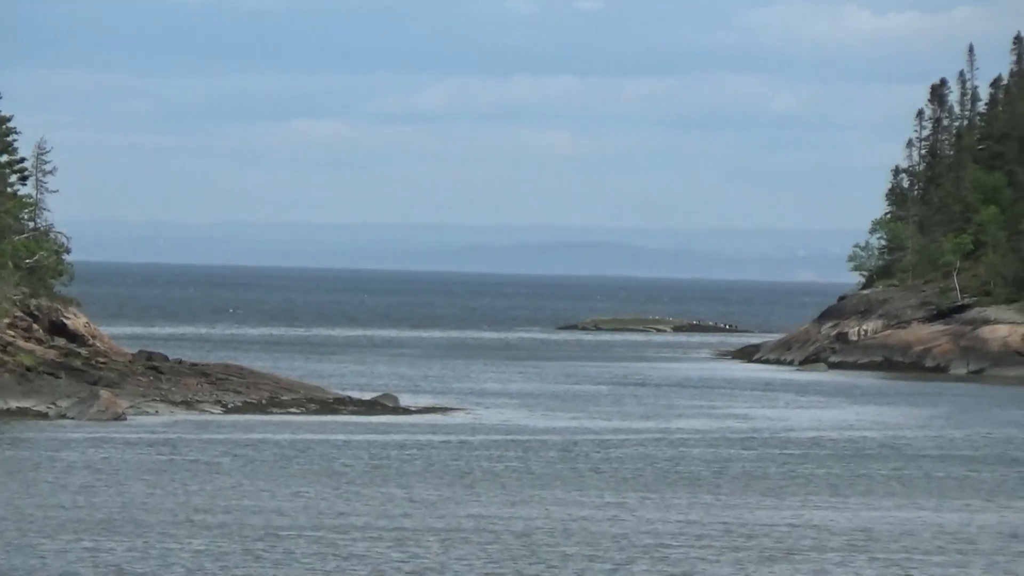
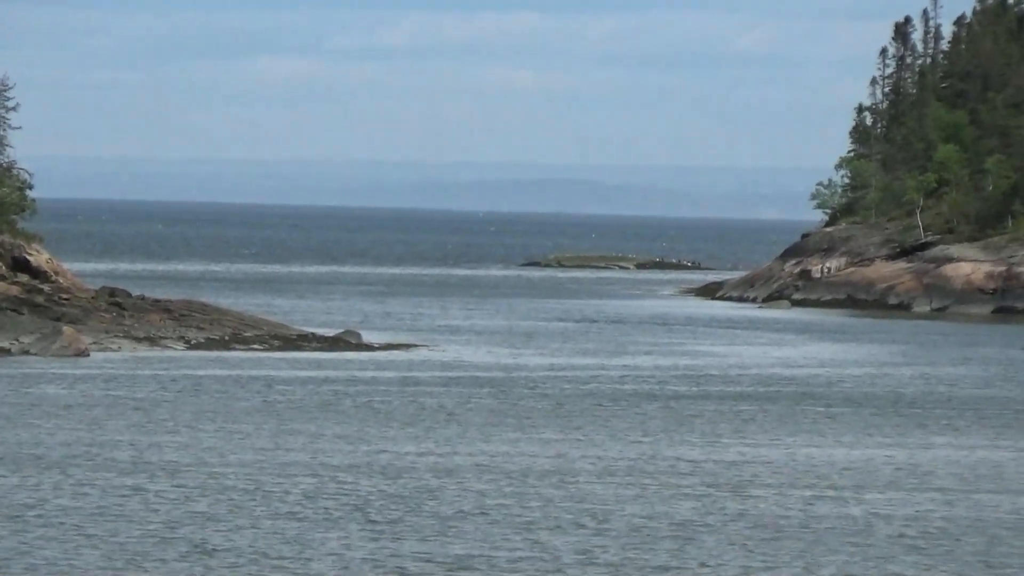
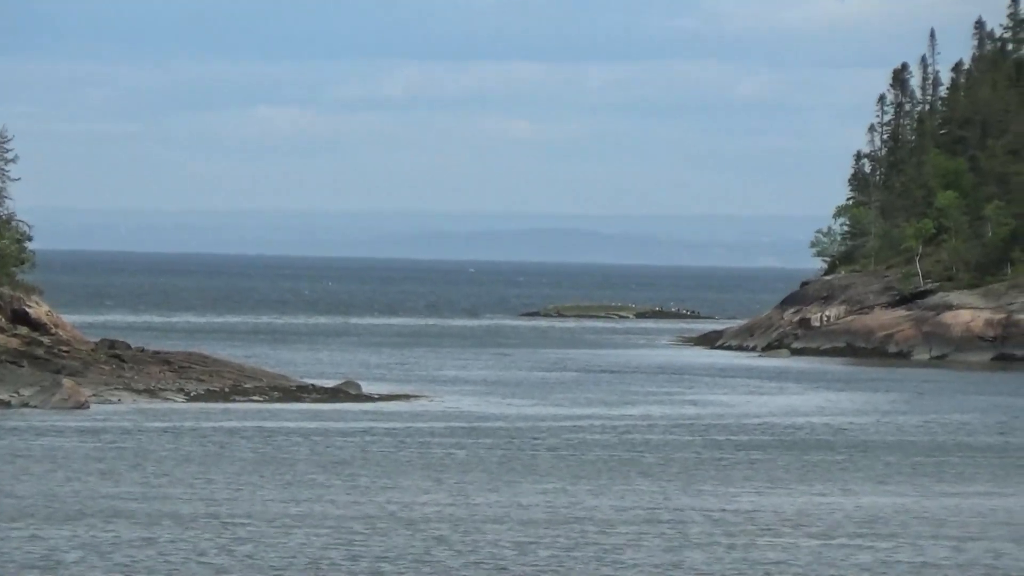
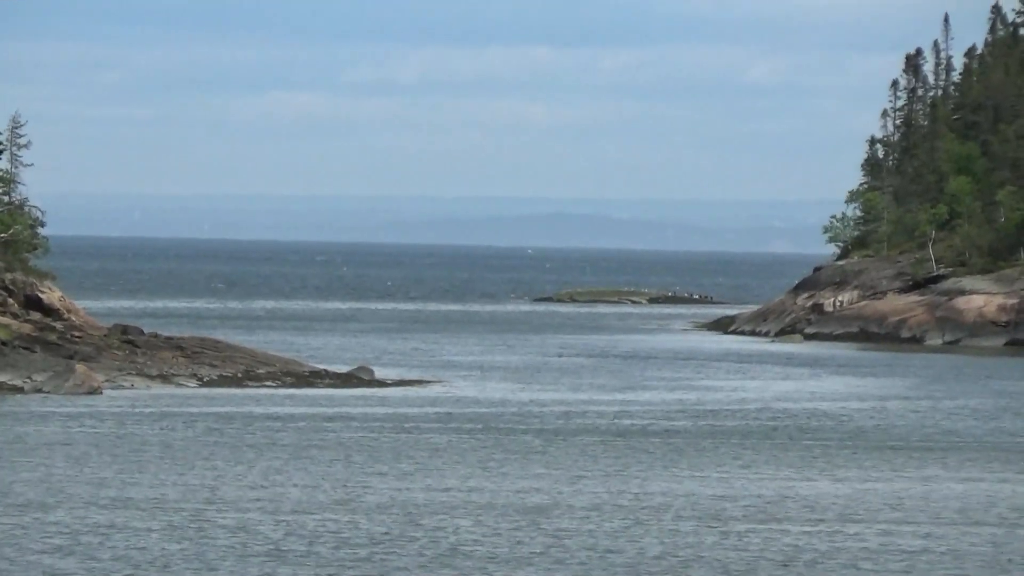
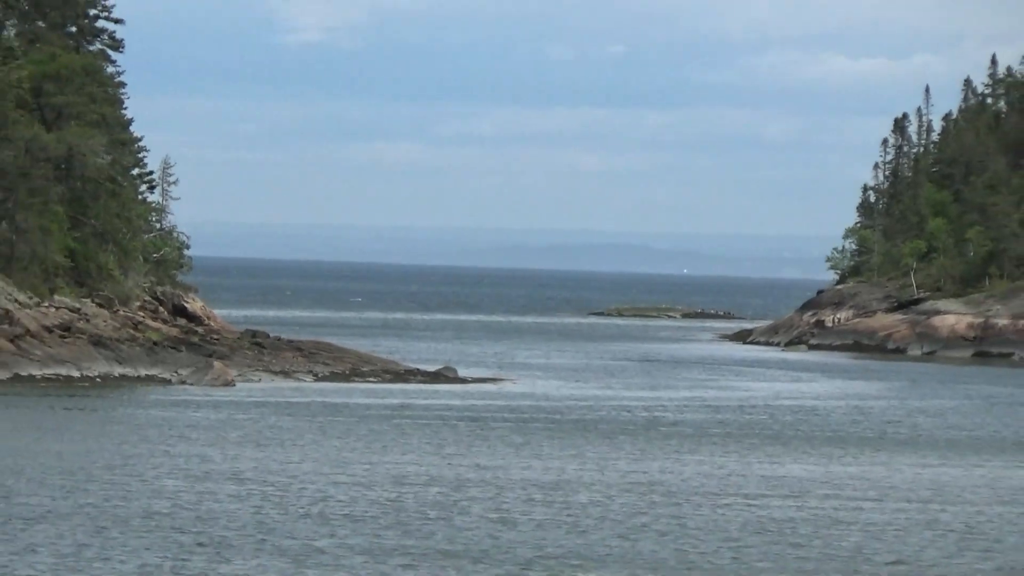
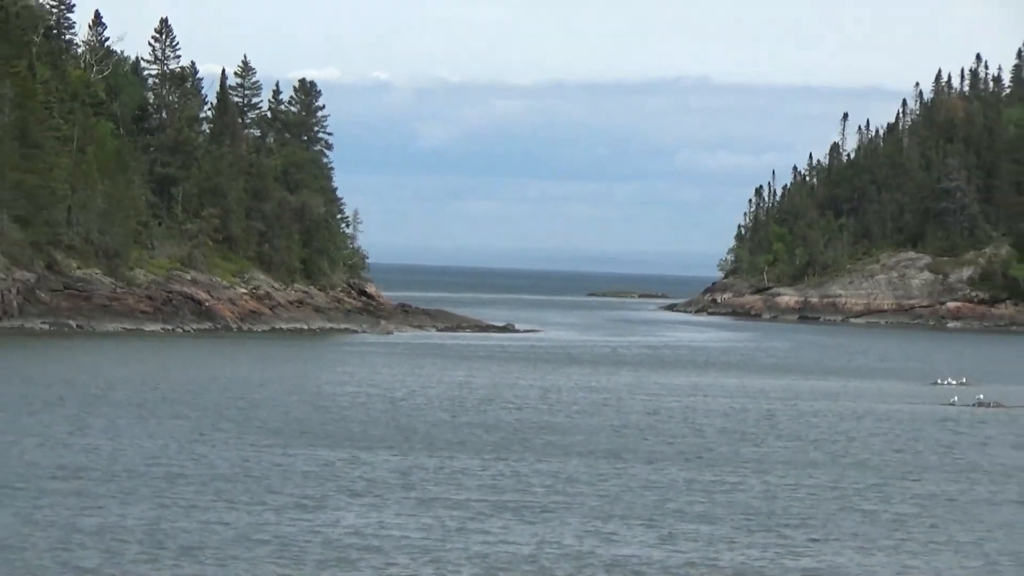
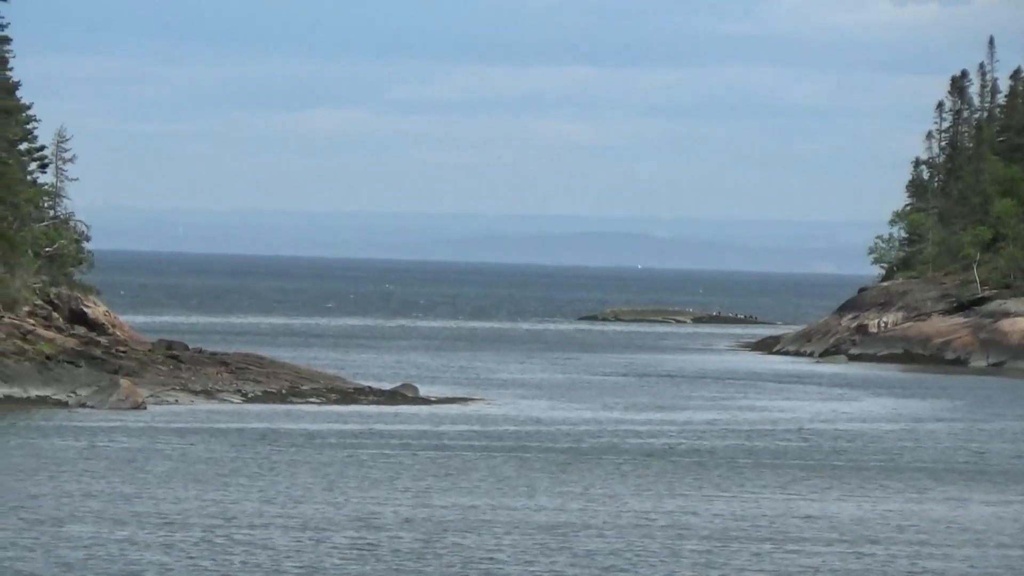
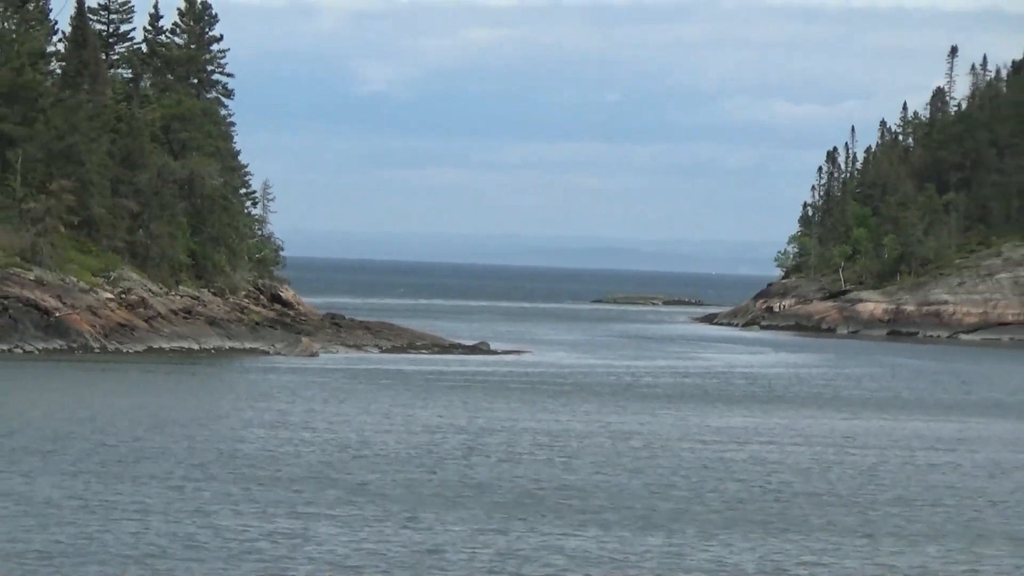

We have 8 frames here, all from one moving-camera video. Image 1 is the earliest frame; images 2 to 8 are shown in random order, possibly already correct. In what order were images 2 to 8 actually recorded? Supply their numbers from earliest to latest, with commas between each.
3, 2, 4, 7, 5, 8, 6
